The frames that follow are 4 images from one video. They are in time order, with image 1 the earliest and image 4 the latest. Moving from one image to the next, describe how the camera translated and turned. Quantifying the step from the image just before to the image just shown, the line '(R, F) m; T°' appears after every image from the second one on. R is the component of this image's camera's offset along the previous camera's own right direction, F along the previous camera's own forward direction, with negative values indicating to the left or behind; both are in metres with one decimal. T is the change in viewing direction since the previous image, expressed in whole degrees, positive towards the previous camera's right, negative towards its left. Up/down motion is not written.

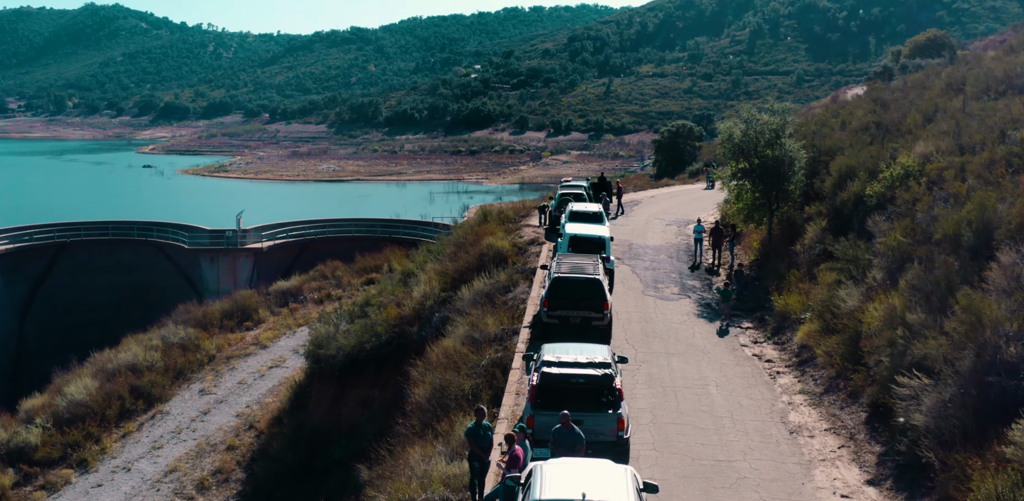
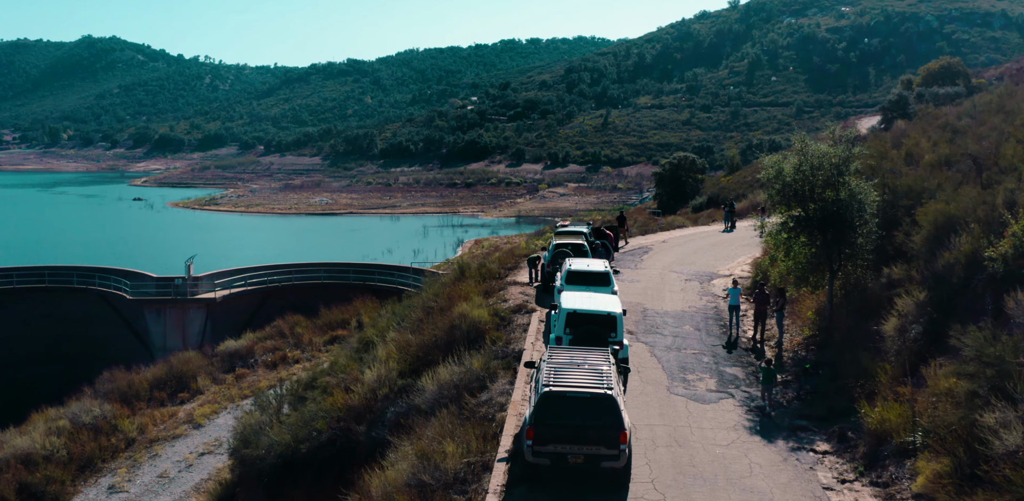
(+0.3, +4.4) m; 0°
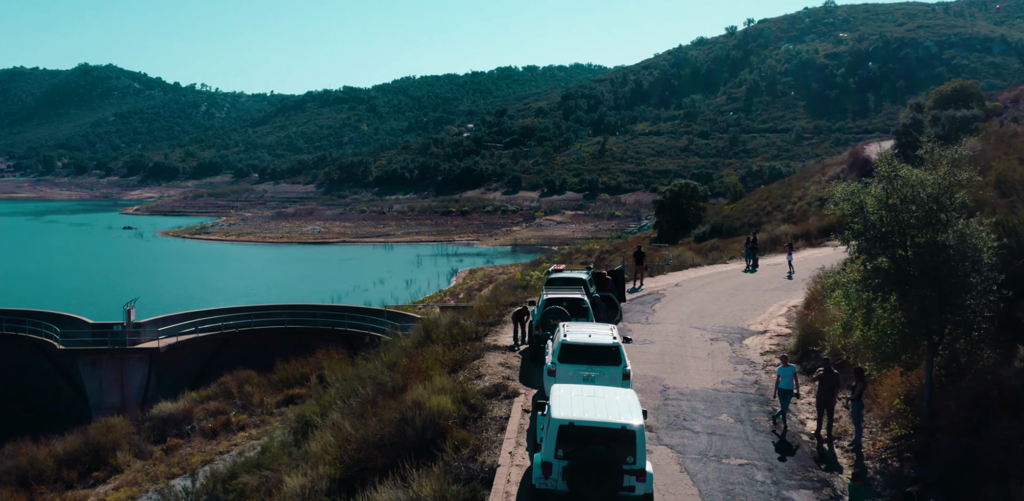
(+0.3, +3.9) m; 0°
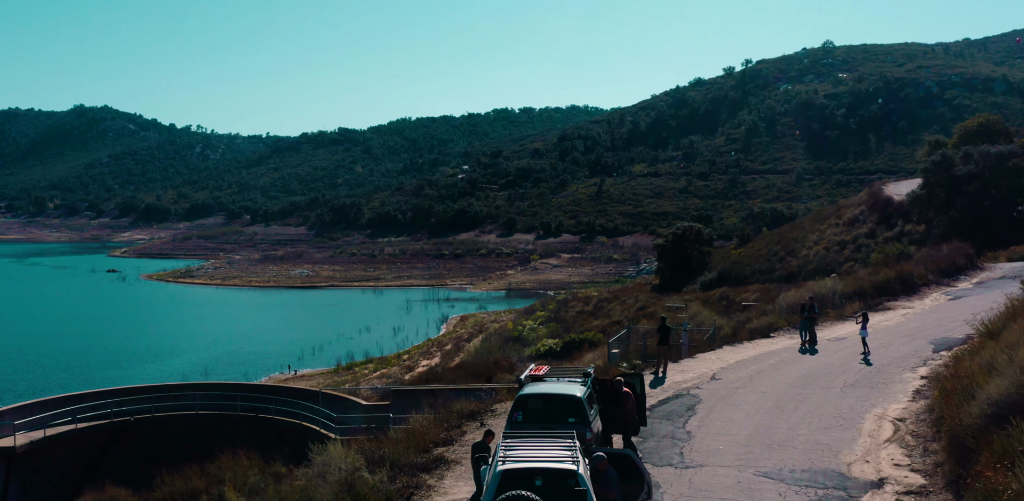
(+0.6, +6.3) m; 0°
